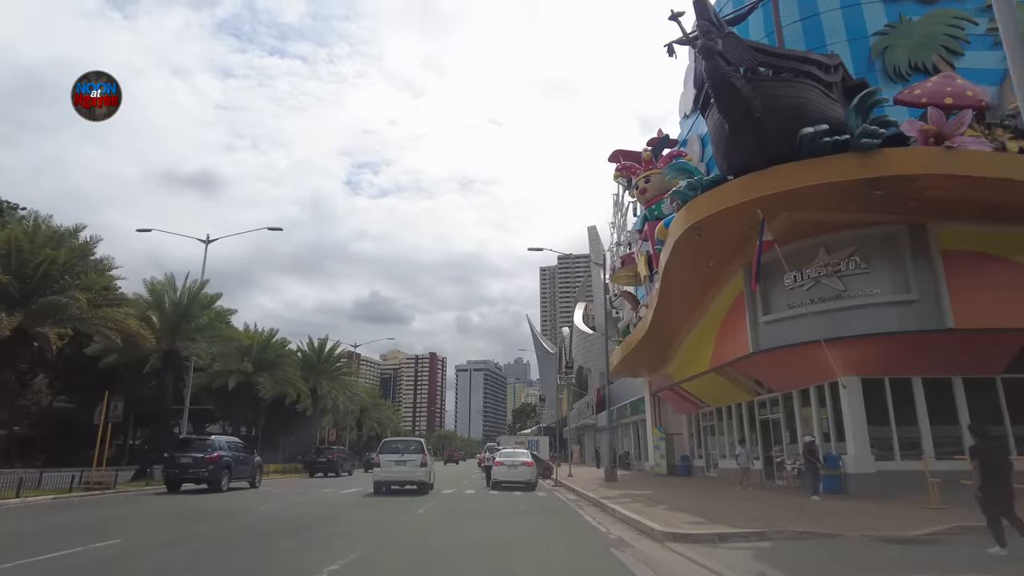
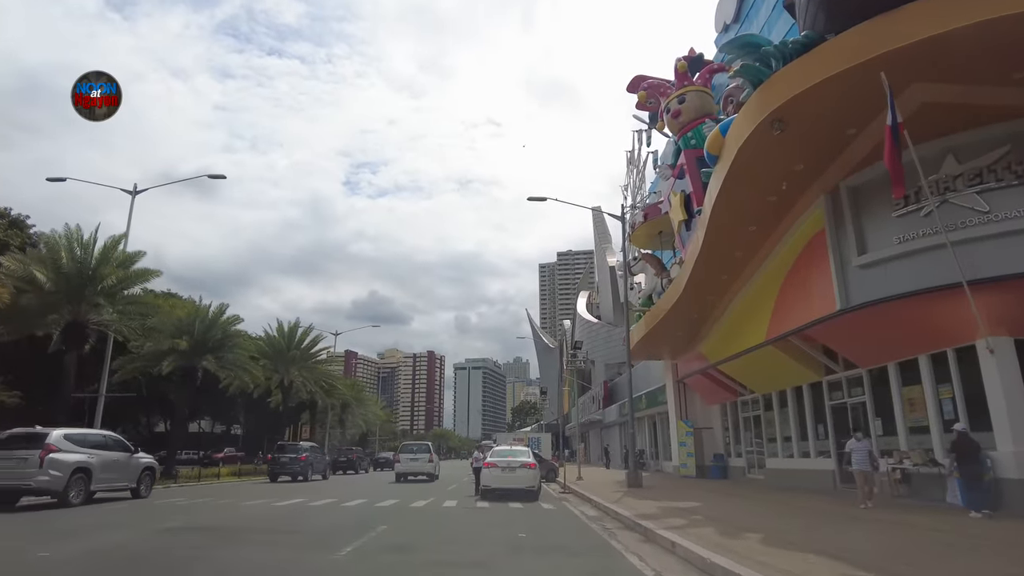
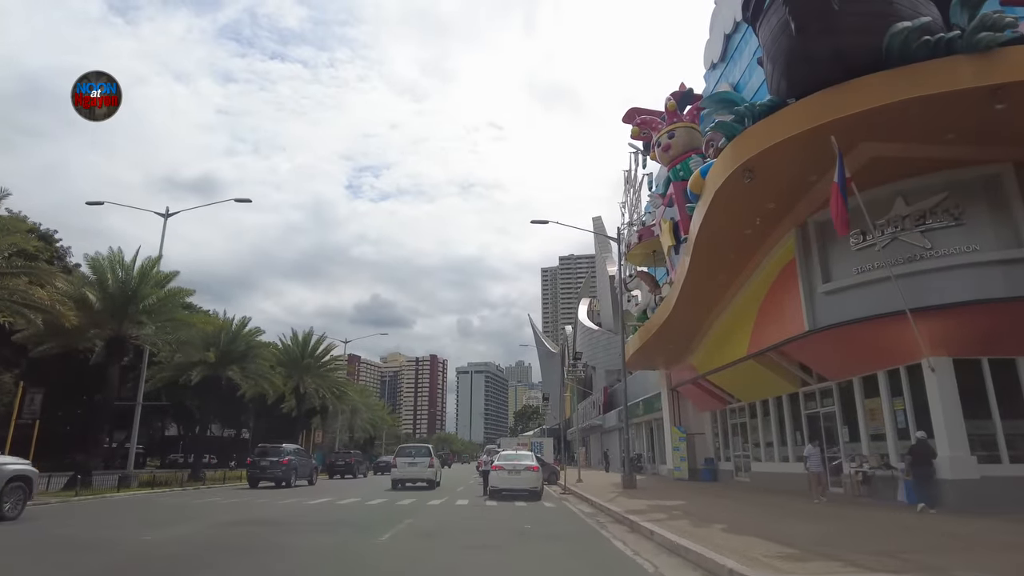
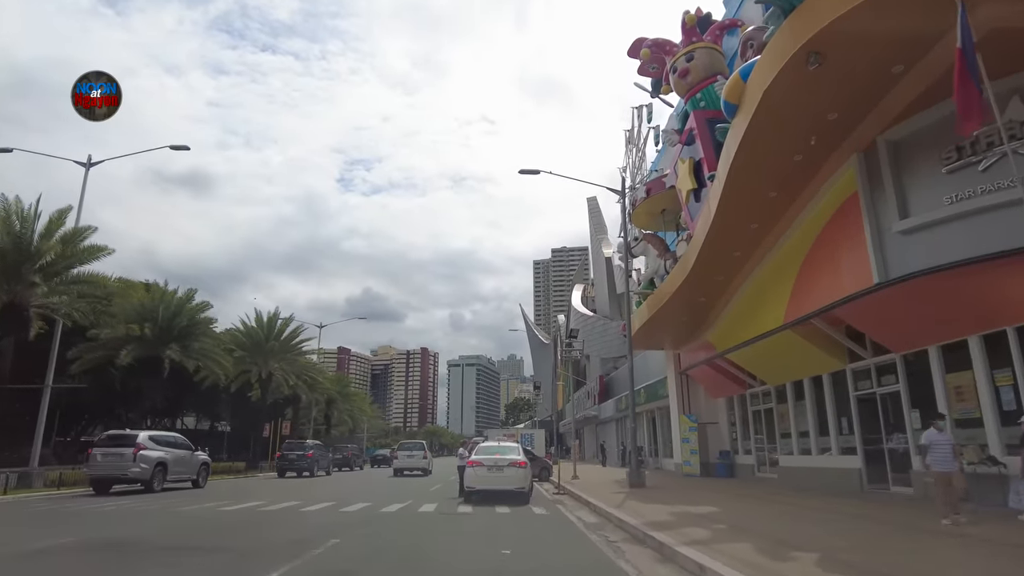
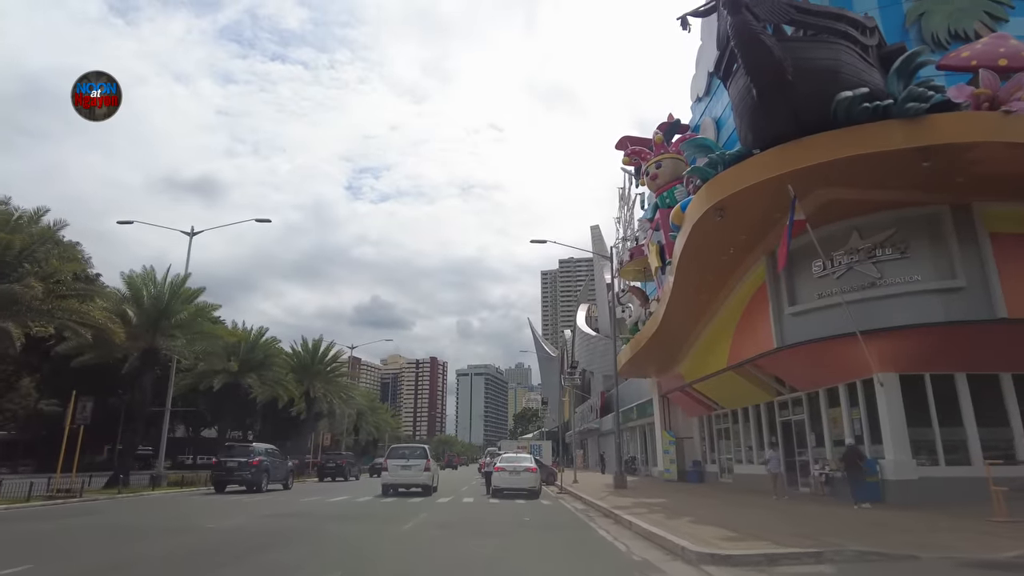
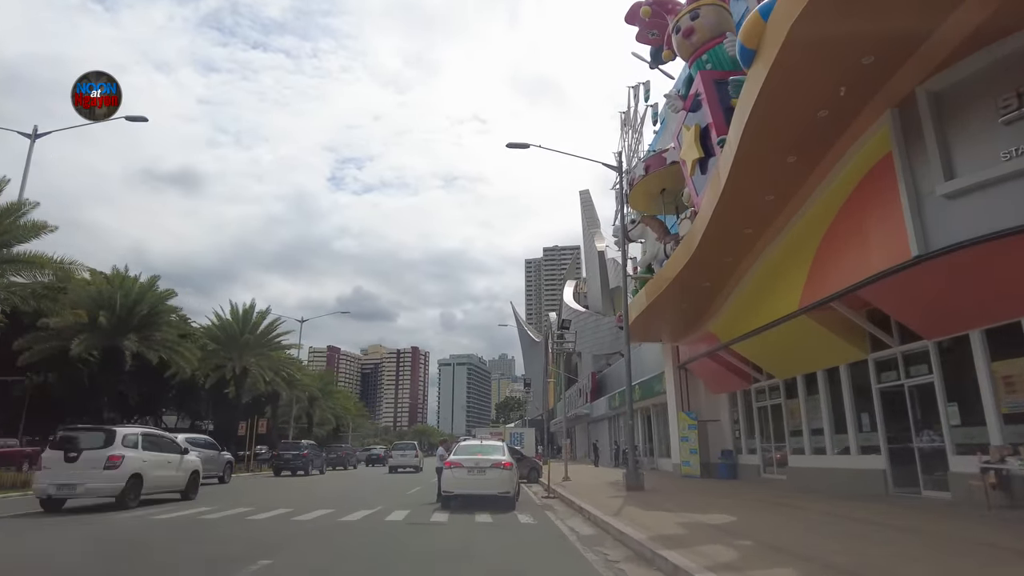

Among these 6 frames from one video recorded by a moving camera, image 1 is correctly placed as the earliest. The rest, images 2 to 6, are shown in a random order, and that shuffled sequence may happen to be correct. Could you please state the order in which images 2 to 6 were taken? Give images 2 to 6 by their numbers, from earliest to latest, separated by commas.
5, 3, 2, 4, 6
